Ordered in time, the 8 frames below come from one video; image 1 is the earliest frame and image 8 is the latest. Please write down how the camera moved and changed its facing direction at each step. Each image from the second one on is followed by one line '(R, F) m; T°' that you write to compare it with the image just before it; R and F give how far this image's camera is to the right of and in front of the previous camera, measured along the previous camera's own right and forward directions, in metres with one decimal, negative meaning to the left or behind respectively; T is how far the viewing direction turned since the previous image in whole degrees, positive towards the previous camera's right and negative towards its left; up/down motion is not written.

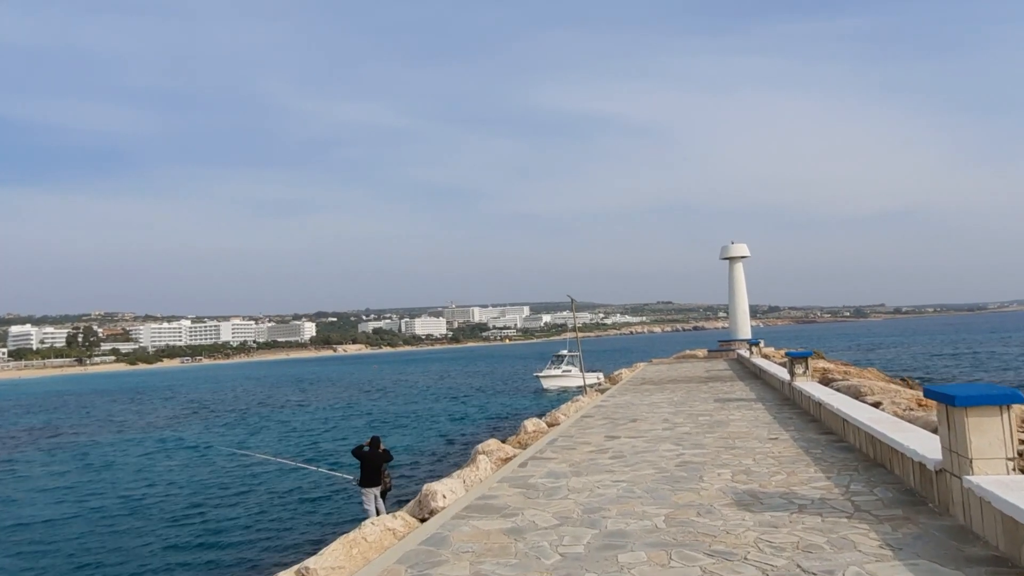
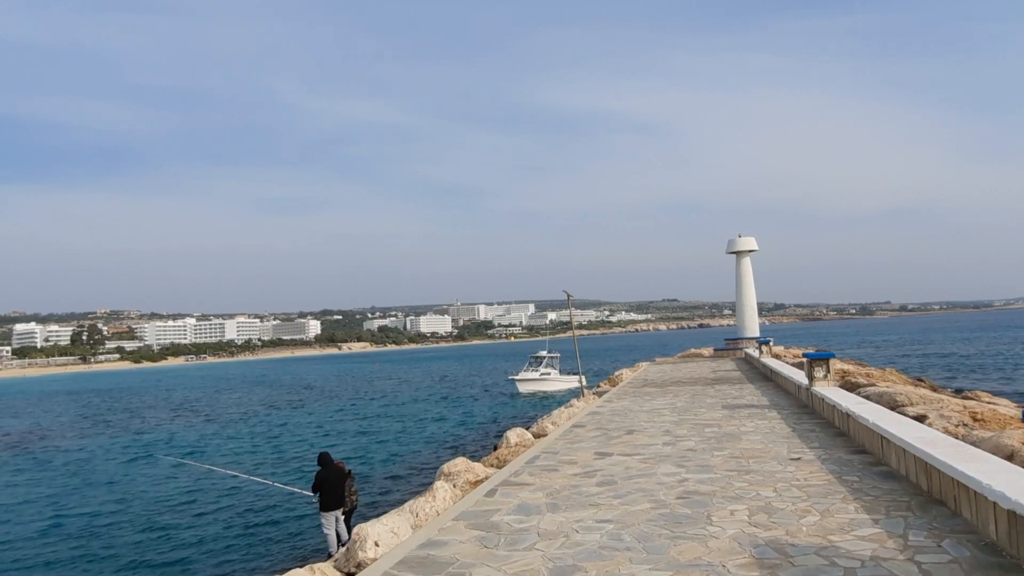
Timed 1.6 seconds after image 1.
(+0.3, +1.3) m; 0°
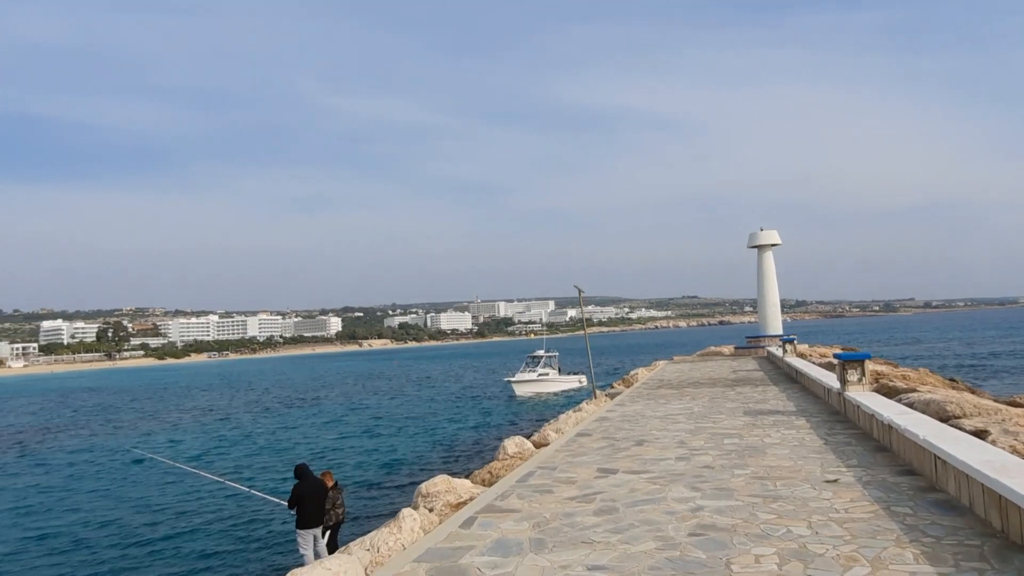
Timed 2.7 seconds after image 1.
(+0.3, +0.9) m; -2°
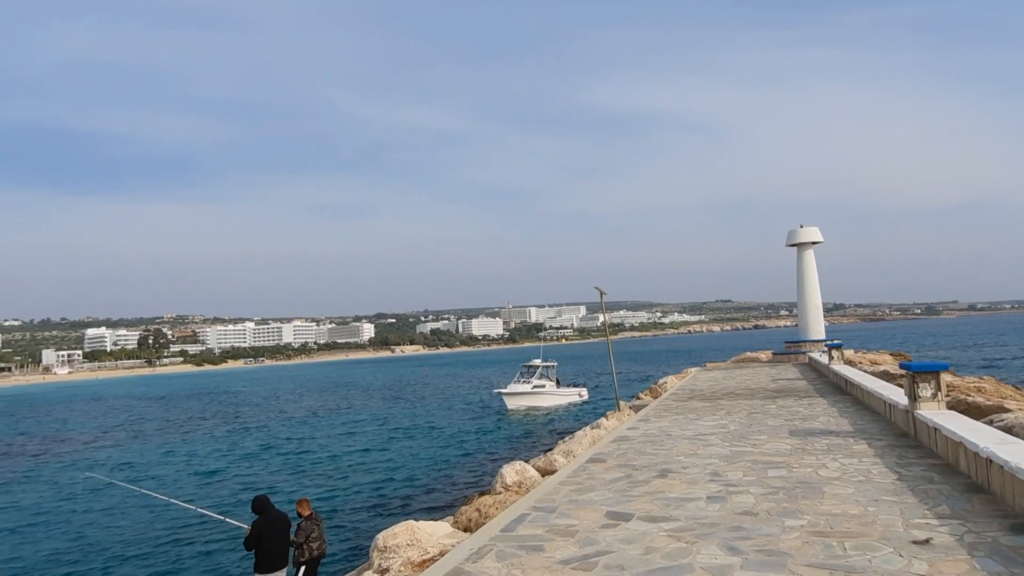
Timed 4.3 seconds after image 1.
(+0.3, +1.4) m; -3°
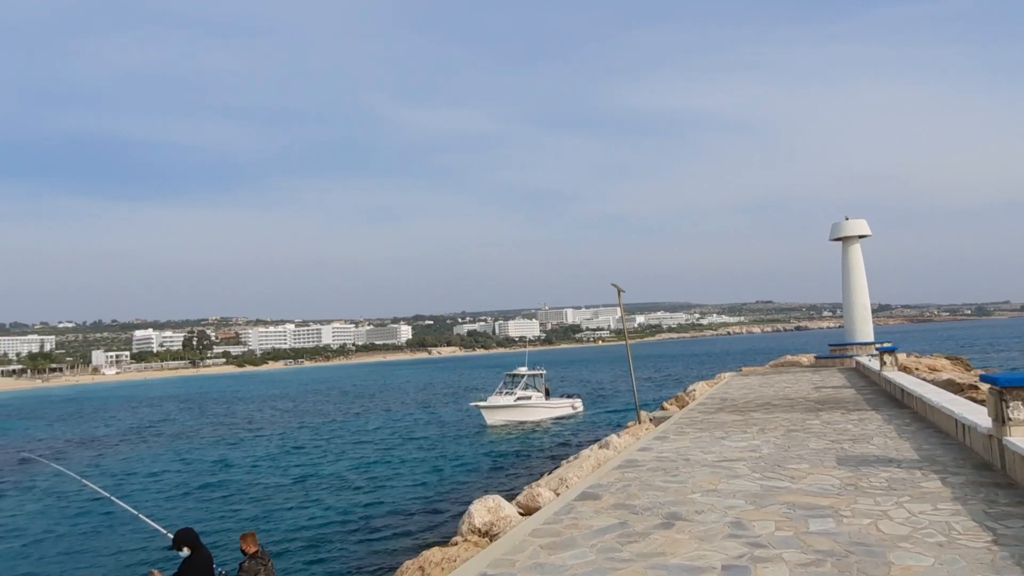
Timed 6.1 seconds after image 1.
(+0.6, +1.5) m; -3°
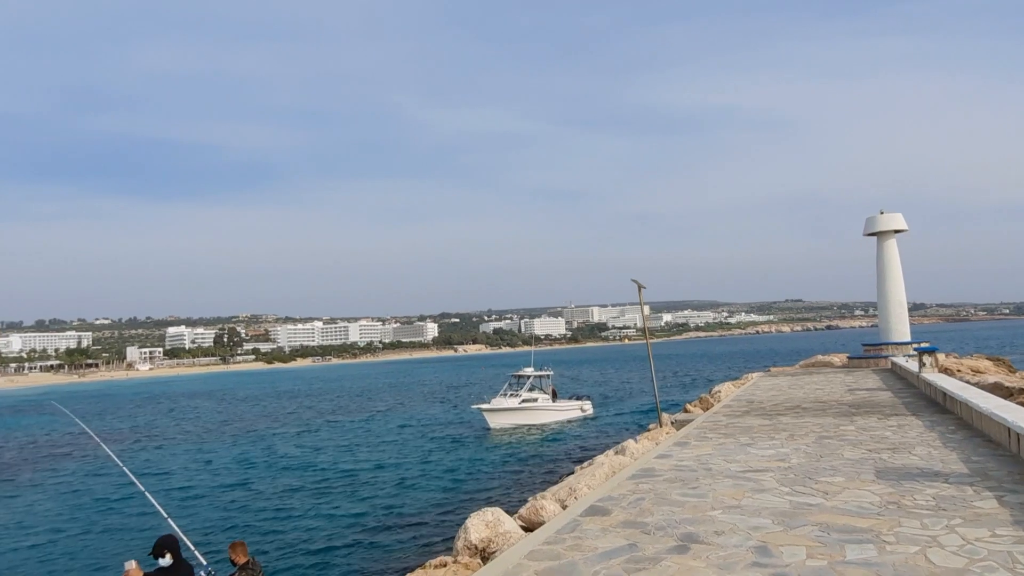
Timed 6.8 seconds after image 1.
(+0.2, +0.5) m; -2°
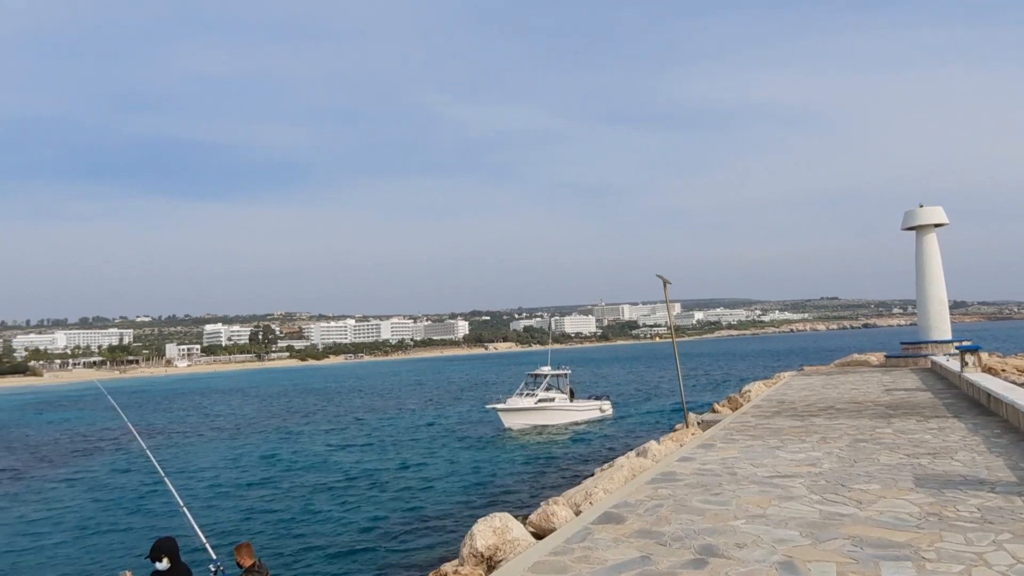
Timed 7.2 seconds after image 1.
(+0.2, +0.3) m; -2°
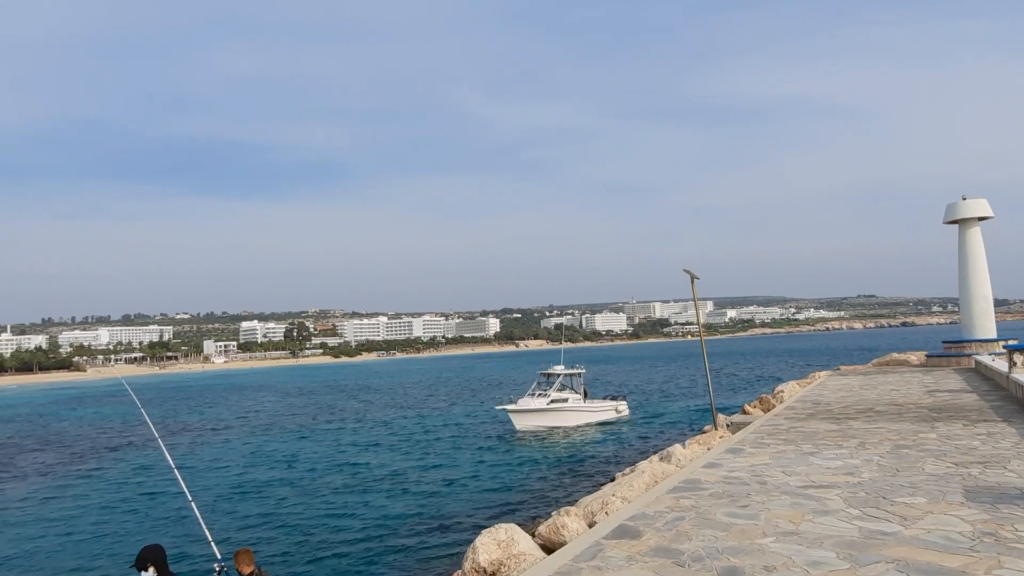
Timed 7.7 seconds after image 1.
(+0.2, +0.4) m; -2°
